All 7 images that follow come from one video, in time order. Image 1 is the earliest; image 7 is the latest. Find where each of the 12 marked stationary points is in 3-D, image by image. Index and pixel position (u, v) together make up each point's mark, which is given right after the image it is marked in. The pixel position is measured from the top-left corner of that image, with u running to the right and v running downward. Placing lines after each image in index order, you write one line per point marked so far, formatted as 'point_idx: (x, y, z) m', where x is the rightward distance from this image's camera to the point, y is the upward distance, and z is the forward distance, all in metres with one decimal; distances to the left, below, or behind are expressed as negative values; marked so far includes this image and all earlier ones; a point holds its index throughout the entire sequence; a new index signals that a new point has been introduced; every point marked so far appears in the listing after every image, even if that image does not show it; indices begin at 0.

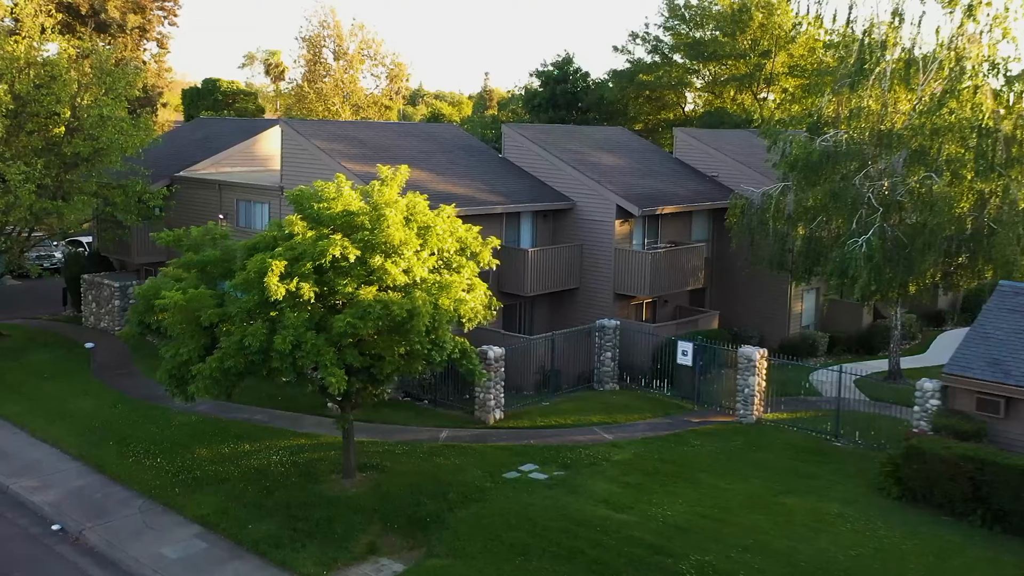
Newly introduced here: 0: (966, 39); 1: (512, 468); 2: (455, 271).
0: (+9.0, +4.9, +19.6) m
1: (0.0, -2.8, +15.4) m
2: (-0.8, +0.3, +13.8) m
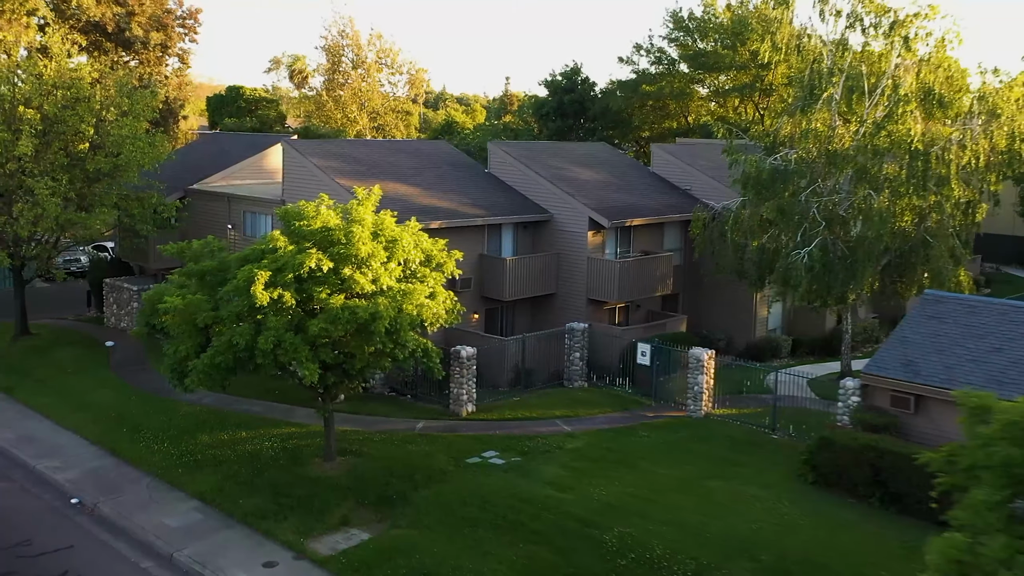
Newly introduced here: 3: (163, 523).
0: (+8.5, +4.8, +21.3) m
1: (-0.7, -3.0, +17.3) m
2: (-1.5, +0.1, +15.7) m
3: (-5.4, -3.6, +15.1) m
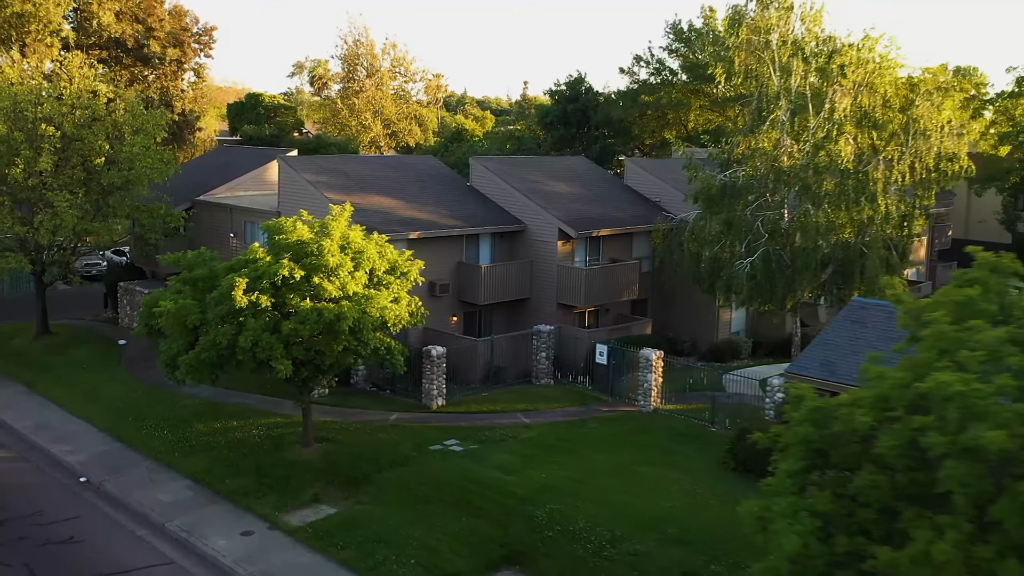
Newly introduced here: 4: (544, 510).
0: (+7.8, +4.6, +23.2) m
1: (-1.5, -3.1, +19.4) m
2: (-2.3, 0.0, +17.9) m
3: (-6.3, -3.7, +17.3) m
4: (+0.5, -3.6, +16.0) m
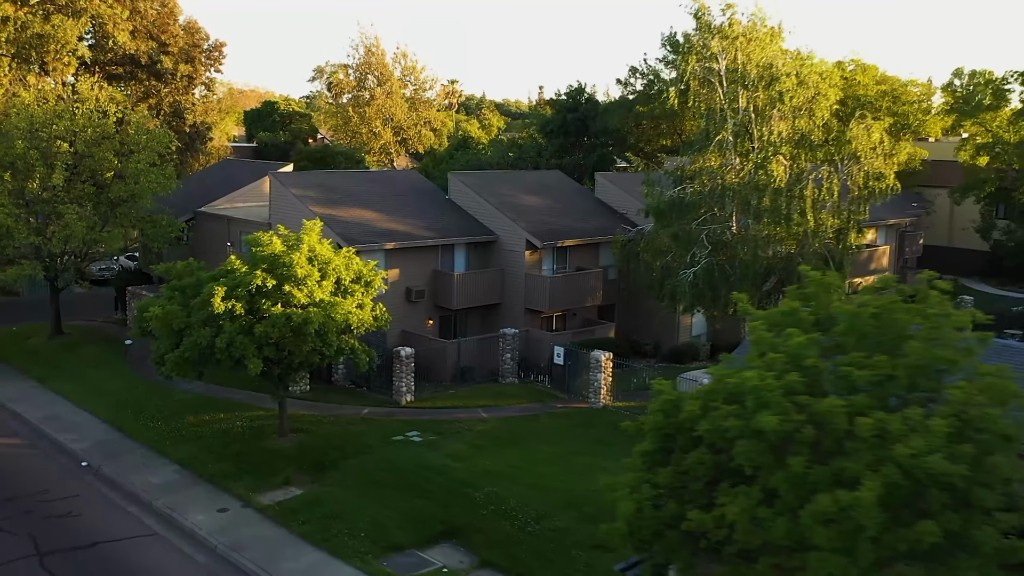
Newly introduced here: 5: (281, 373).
0: (+6.9, +4.4, +25.2) m
1: (-2.5, -3.2, +21.6) m
2: (-3.3, -0.1, +20.1) m
3: (-7.3, -3.9, +19.6) m
4: (-0.6, -3.8, +18.2) m
5: (-4.6, -1.7, +19.6) m
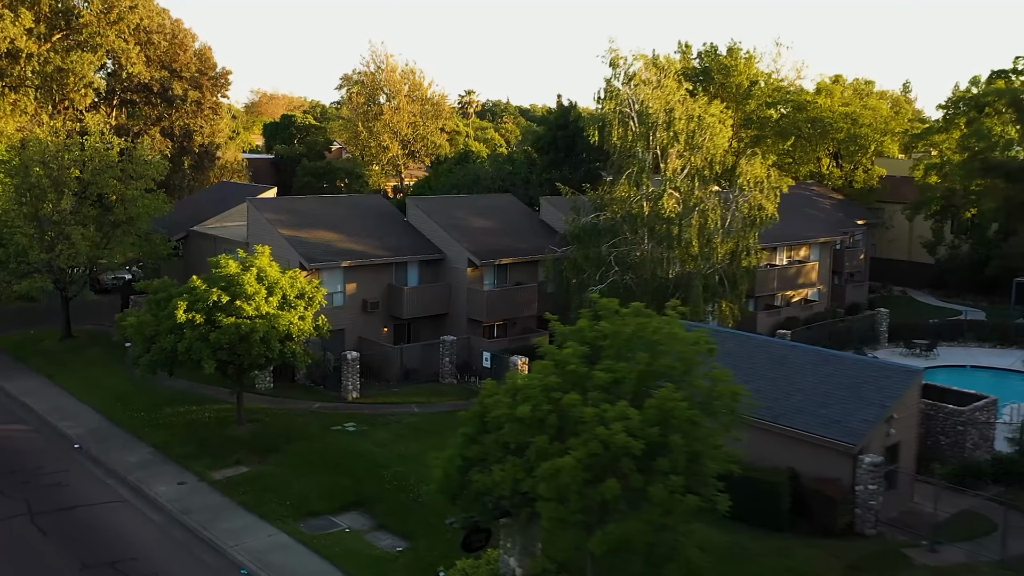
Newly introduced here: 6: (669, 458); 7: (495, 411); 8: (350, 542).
0: (+5.0, +4.0, +29.0) m
1: (-4.5, -3.6, +25.7) m
2: (-5.5, -0.5, +24.3) m
3: (-9.5, -4.2, +23.9) m
4: (-2.8, -4.2, +22.2) m
5: (-6.8, -2.1, +23.8) m
6: (+2.2, -2.4, +13.5) m
7: (-0.3, -1.9, +14.8) m
8: (-3.2, -5.0, +19.4) m
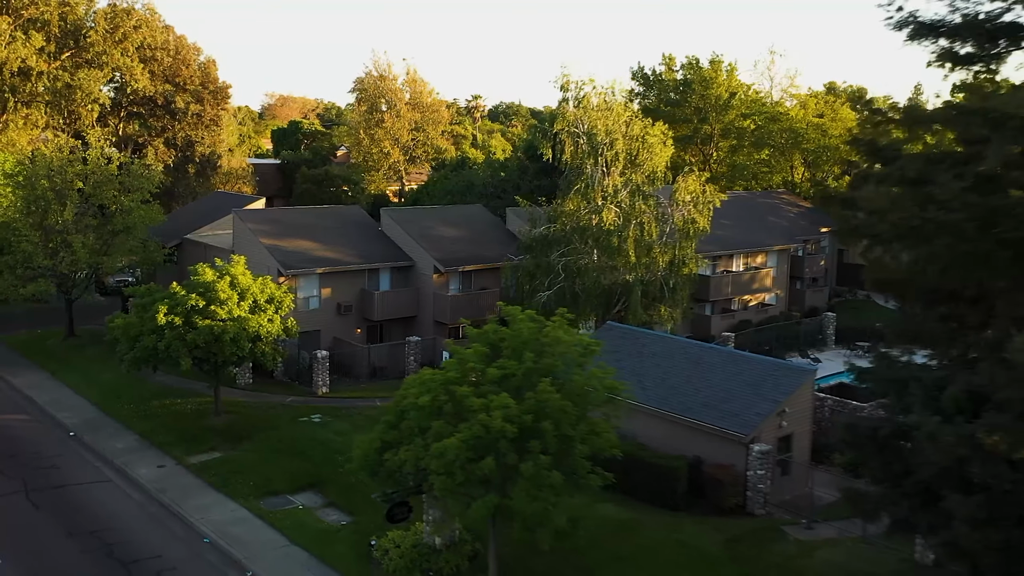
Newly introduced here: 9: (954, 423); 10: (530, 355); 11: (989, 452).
0: (+3.6, +3.8, +31.7) m
1: (-6.0, -3.8, +28.6) m
2: (-6.9, -0.6, +27.1) m
3: (-11.0, -4.4, +26.9) m
4: (-4.3, -4.3, +25.1) m
5: (-8.3, -2.2, +26.7) m
6: (+0.5, -2.5, +16.2) m
7: (-1.9, -2.0, +17.6) m
8: (-4.8, -5.2, +22.2) m
9: (+6.4, -2.0, +14.1) m
10: (+0.3, -1.2, +17.5) m
11: (+6.6, -2.3, +13.4) m
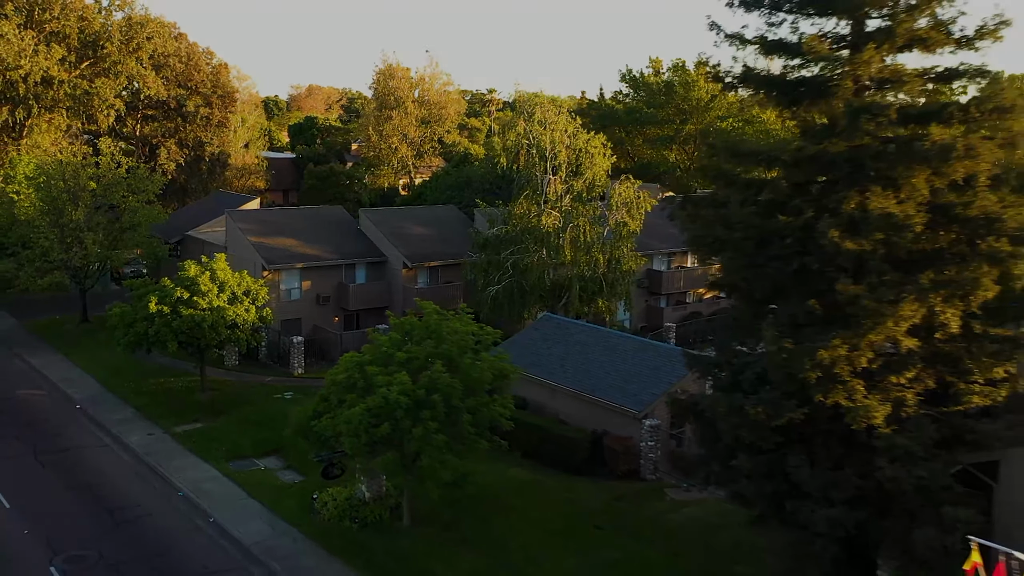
0: (+2.0, +3.9, +35.5) m
1: (-7.8, -3.6, +32.8) m
2: (-8.7, -0.4, +31.3) m
3: (-12.8, -4.1, +31.3) m
4: (-6.2, -4.2, +29.2) m
5: (-10.1, -2.0, +31.0) m
6: (-1.7, -2.5, +20.2) m
7: (-4.0, -2.0, +21.7) m
8: (-6.8, -5.1, +26.4) m
9: (+4.2, -2.0, +17.9) m
10: (-1.8, -1.2, +21.5) m
11: (+4.3, -2.4, +17.2) m
